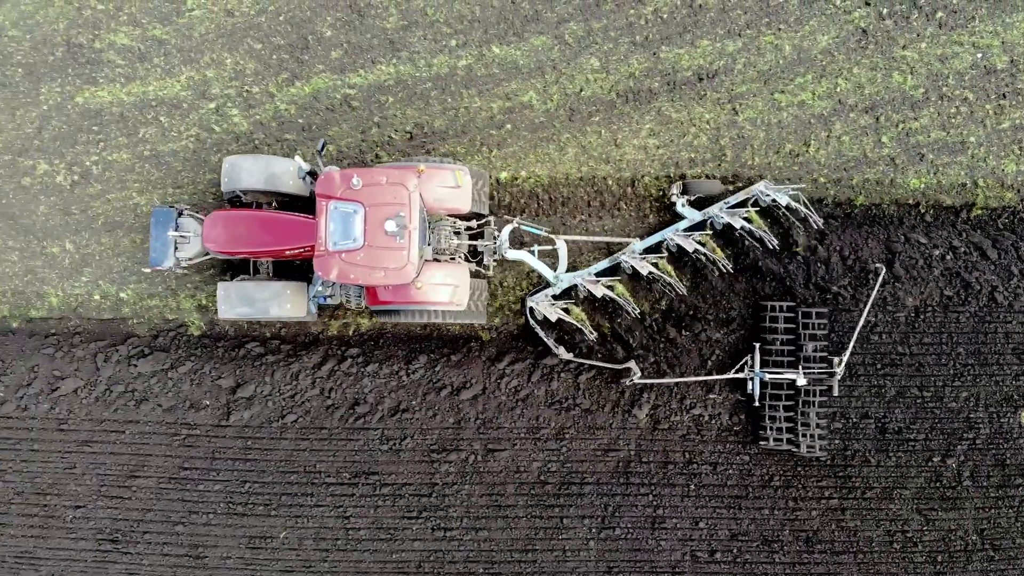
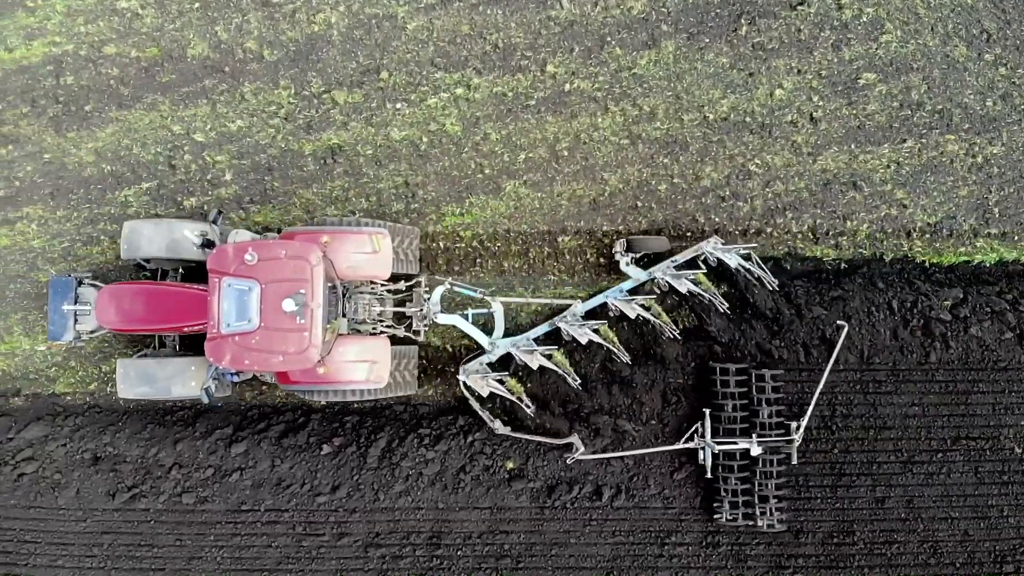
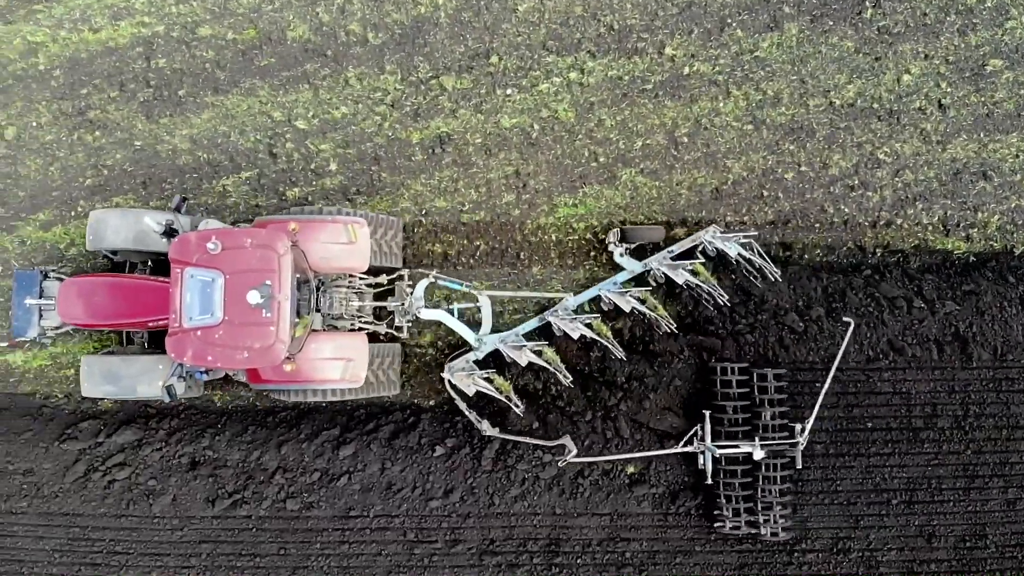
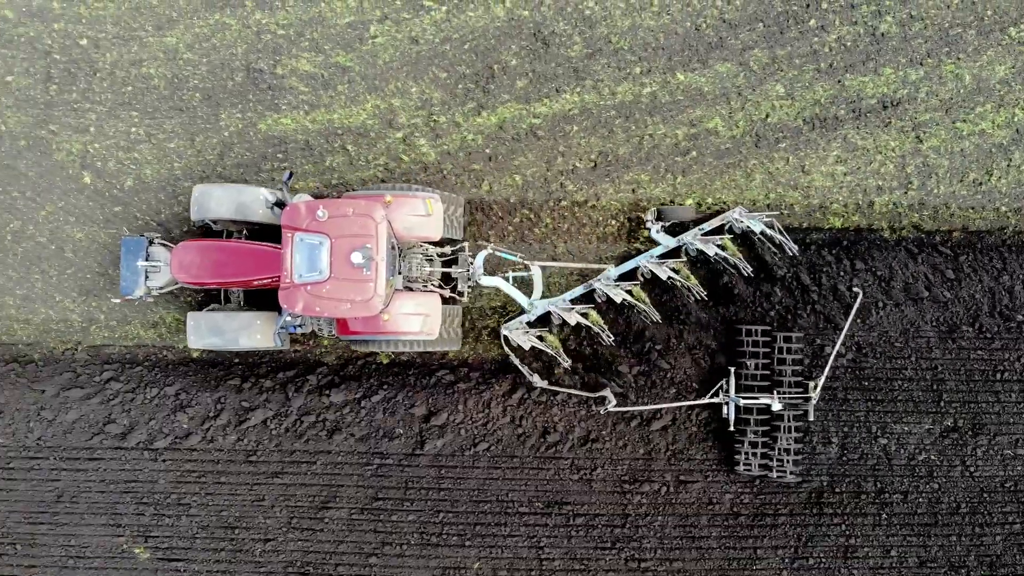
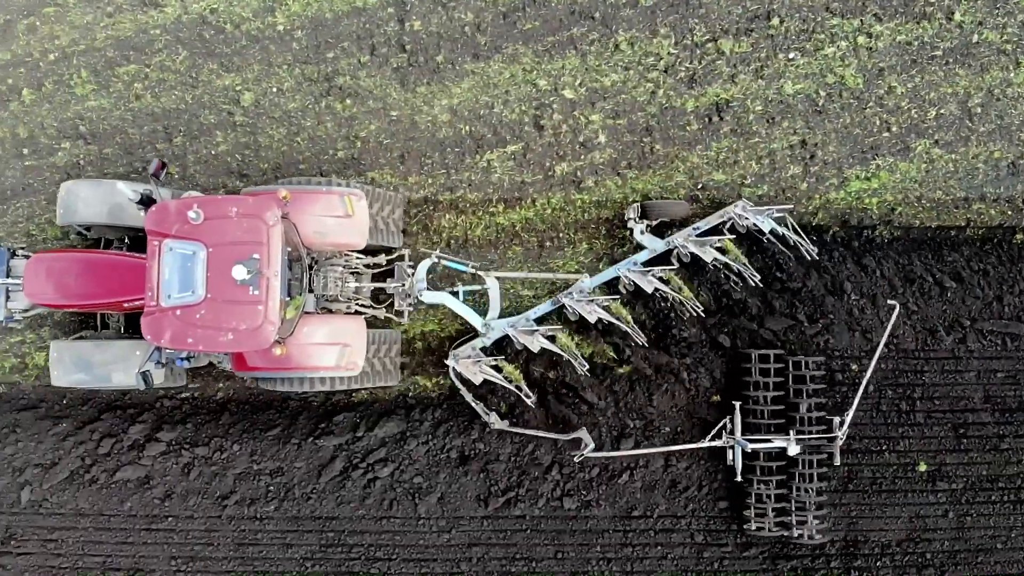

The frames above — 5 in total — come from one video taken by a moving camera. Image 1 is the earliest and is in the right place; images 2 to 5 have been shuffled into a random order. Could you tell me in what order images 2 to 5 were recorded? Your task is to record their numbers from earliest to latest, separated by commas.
4, 2, 3, 5
